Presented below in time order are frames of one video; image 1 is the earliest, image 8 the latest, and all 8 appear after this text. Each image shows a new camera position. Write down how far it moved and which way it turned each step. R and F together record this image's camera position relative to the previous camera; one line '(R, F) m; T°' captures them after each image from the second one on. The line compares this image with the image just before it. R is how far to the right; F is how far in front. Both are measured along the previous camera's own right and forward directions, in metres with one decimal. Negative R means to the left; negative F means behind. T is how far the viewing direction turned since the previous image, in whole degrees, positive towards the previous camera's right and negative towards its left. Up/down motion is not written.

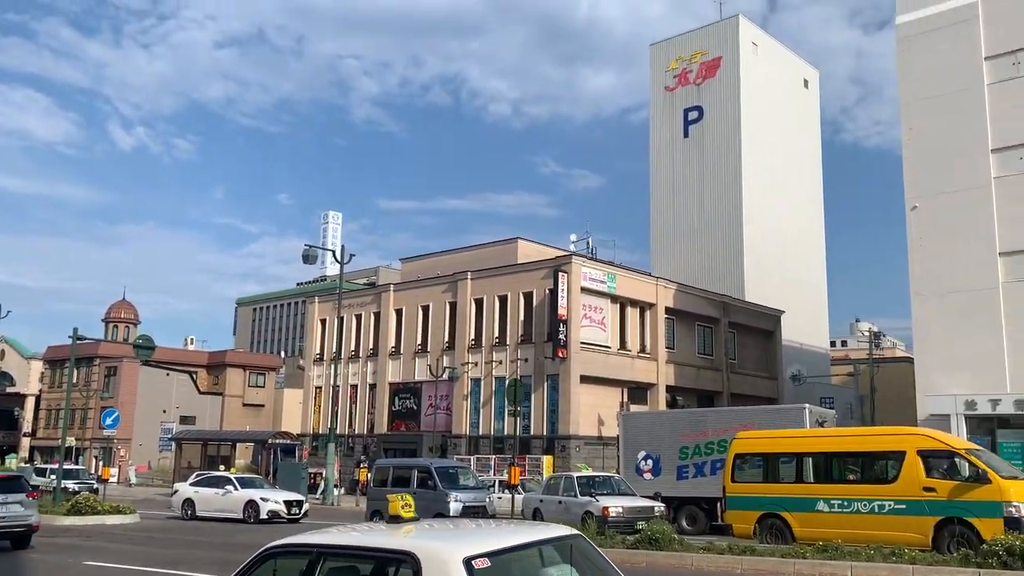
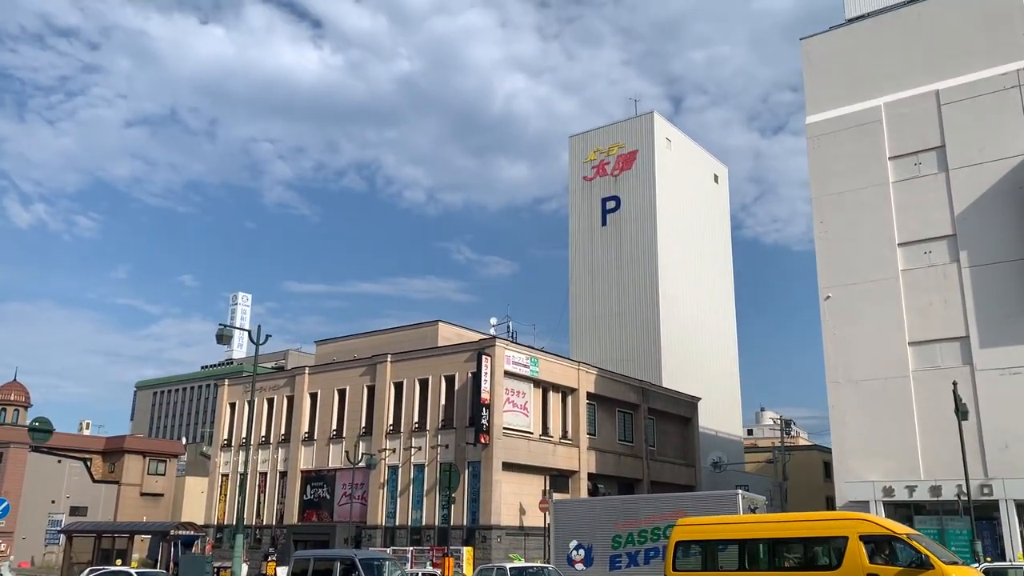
(-0.5, +0.4) m; +6°
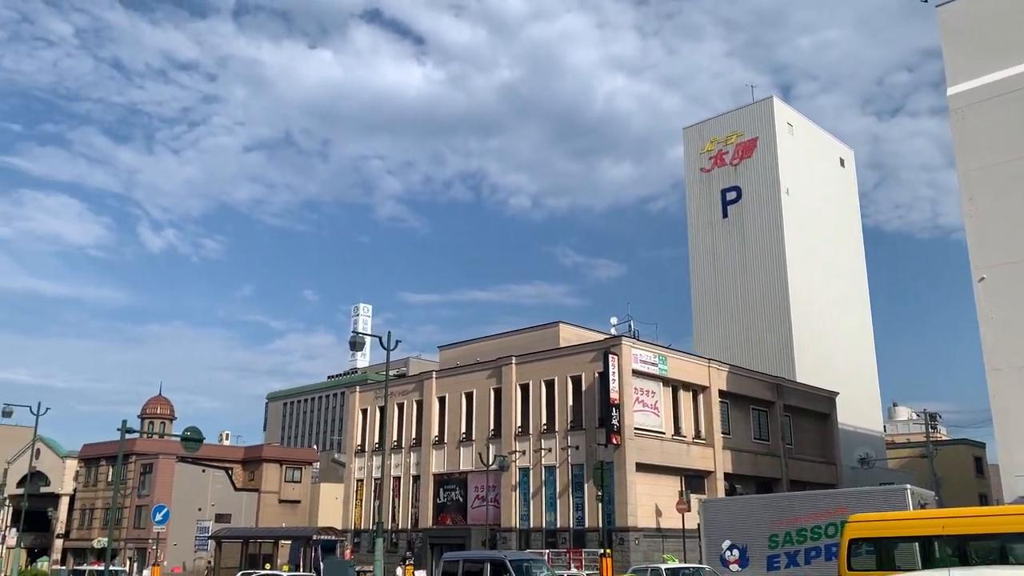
(-0.7, +0.4) m; -7°
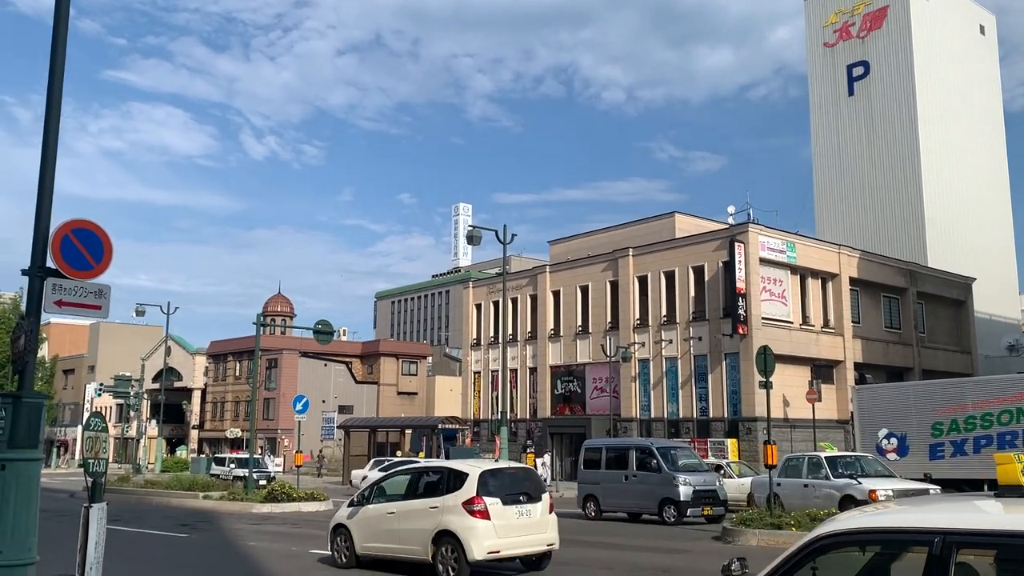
(-1.0, +0.9) m; -6°
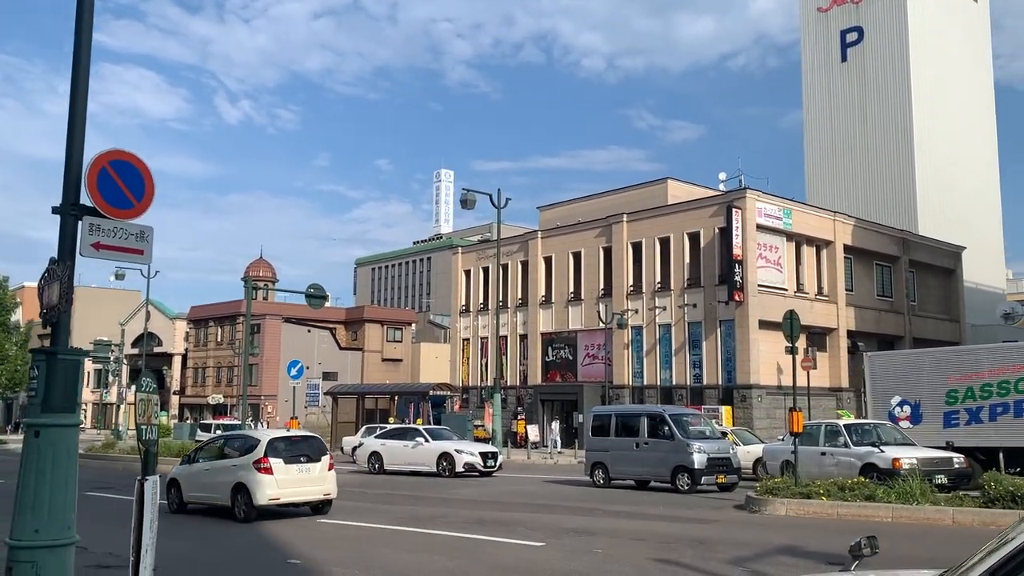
(-0.7, +0.7) m; +1°
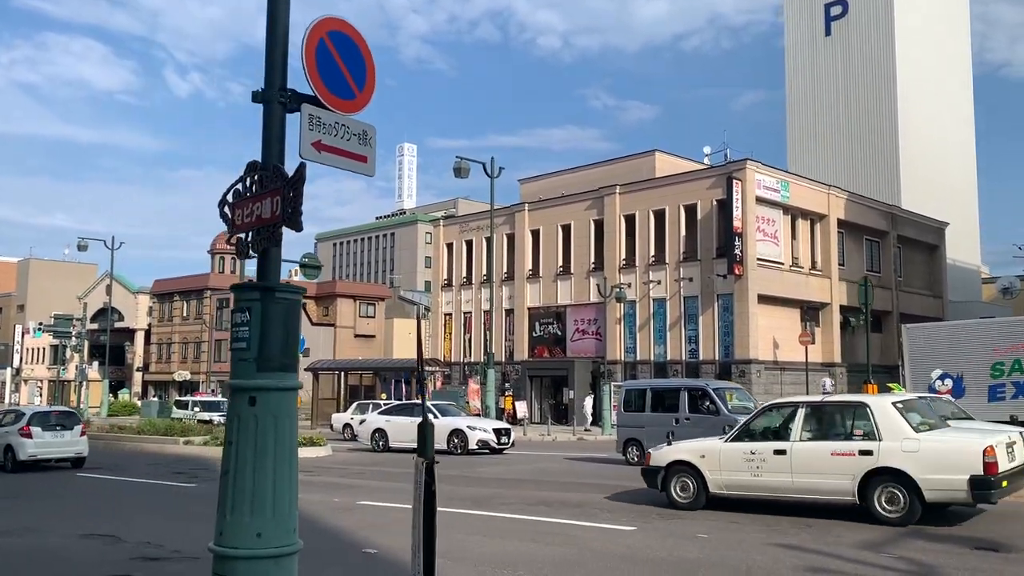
(-1.7, +1.2) m; +3°
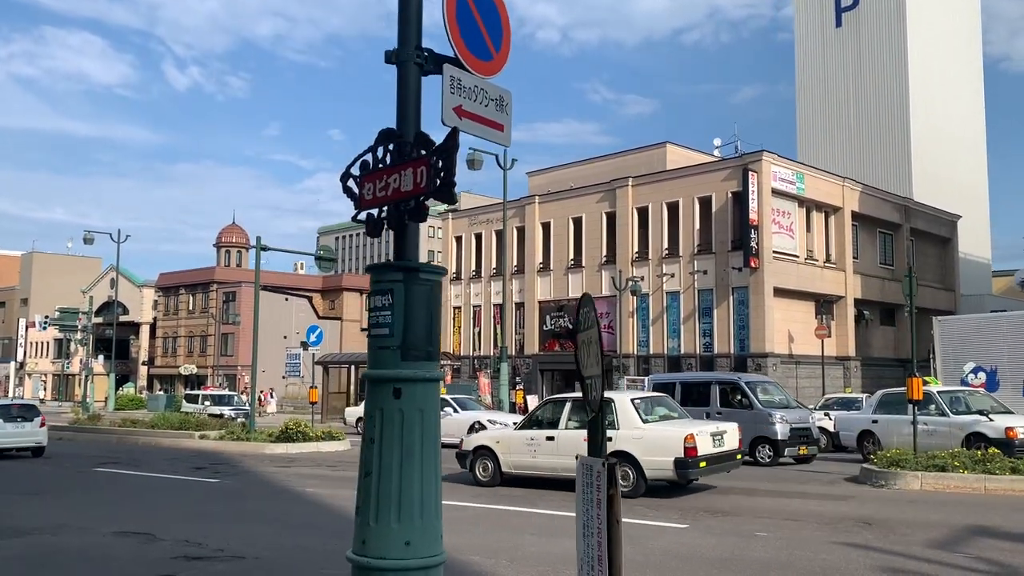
(-0.6, +0.3) m; 0°
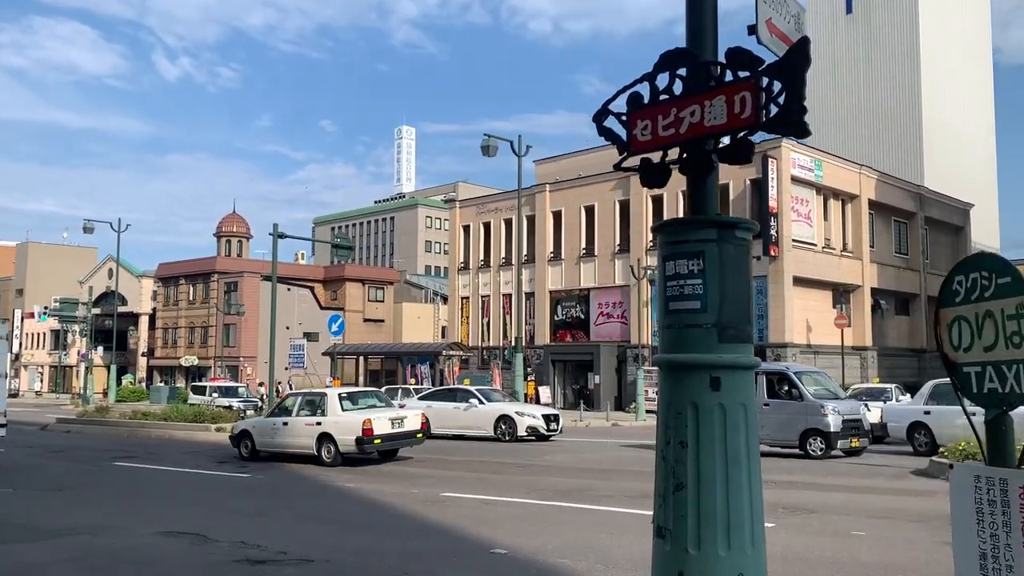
(-0.9, +0.7) m; 0°
